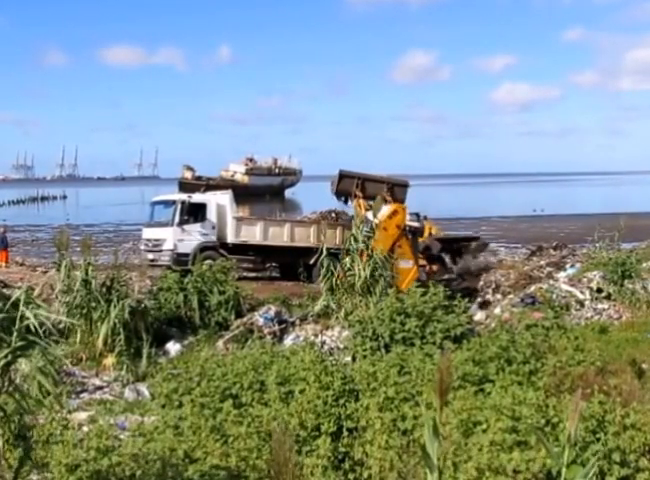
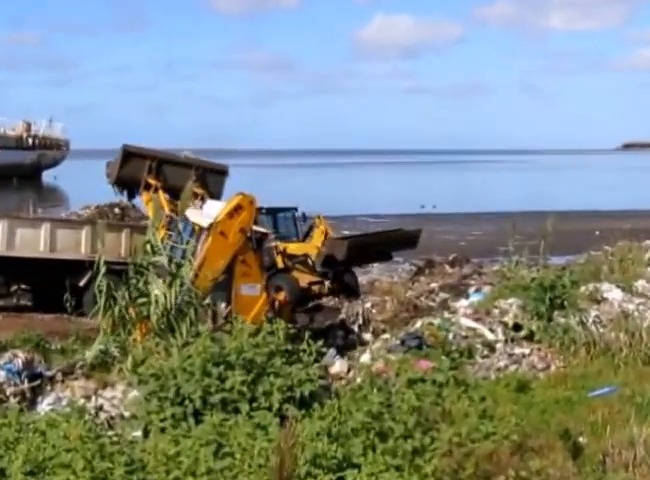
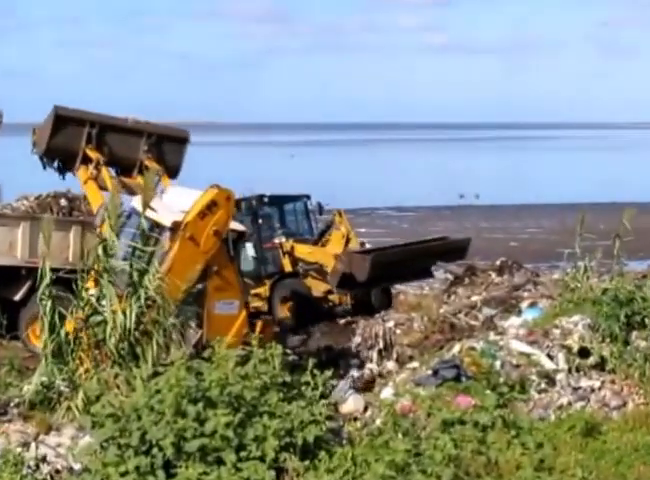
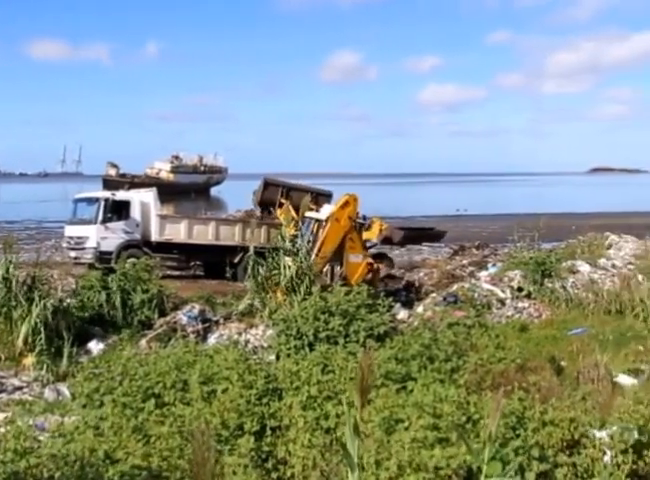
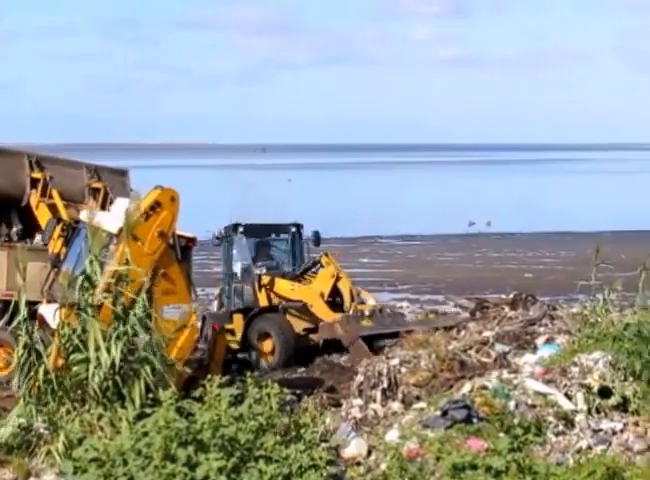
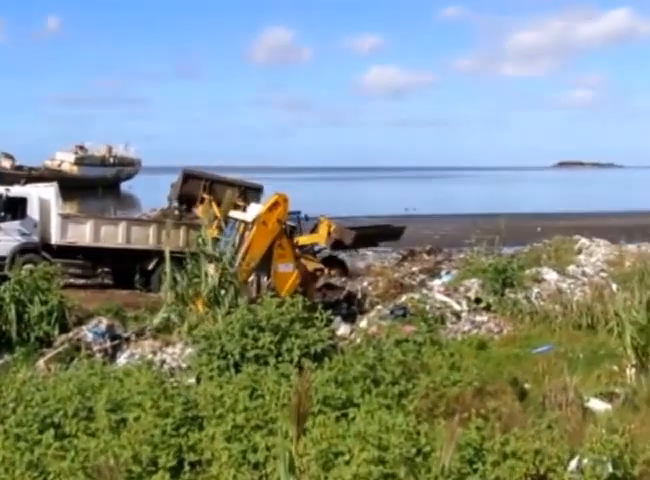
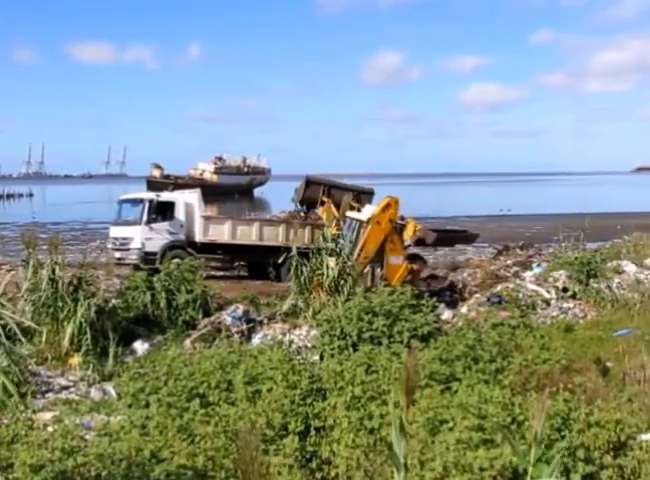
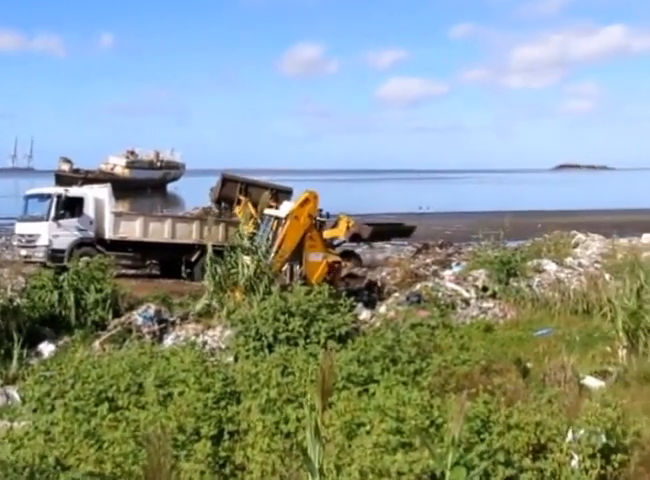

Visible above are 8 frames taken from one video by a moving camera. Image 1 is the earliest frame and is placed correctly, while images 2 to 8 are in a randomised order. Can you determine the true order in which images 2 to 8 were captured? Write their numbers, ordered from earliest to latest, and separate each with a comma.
7, 4, 8, 6, 2, 3, 5
